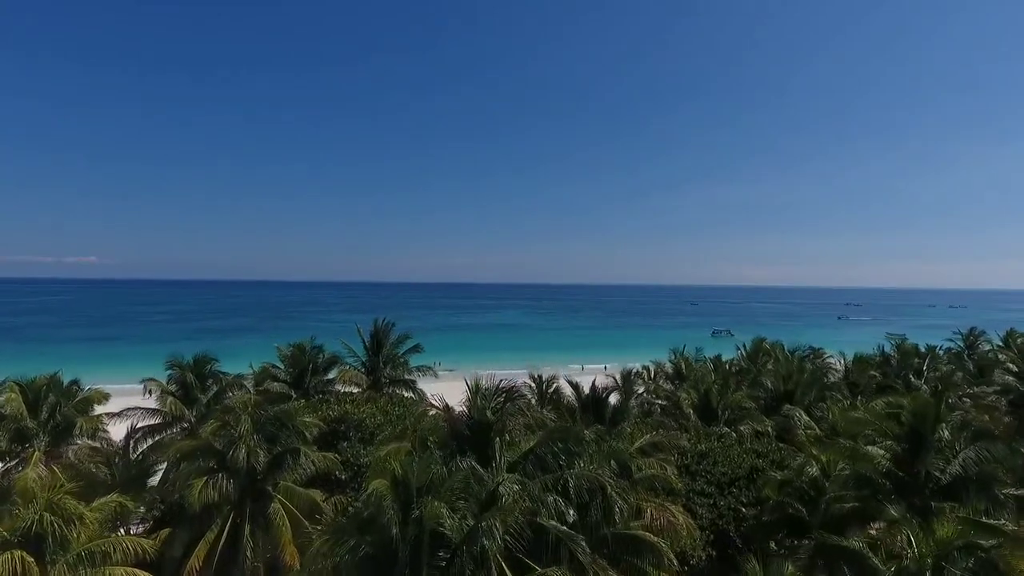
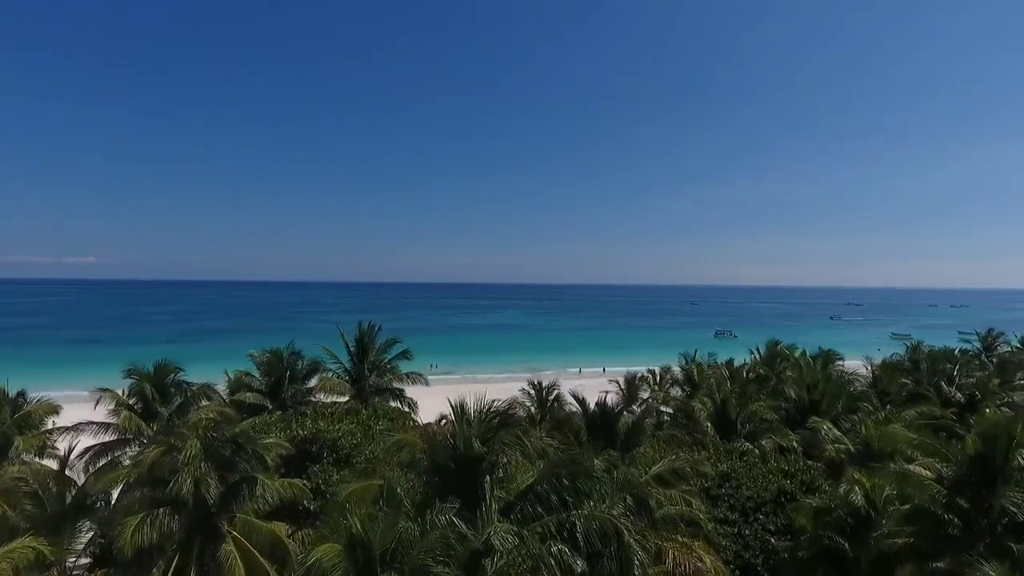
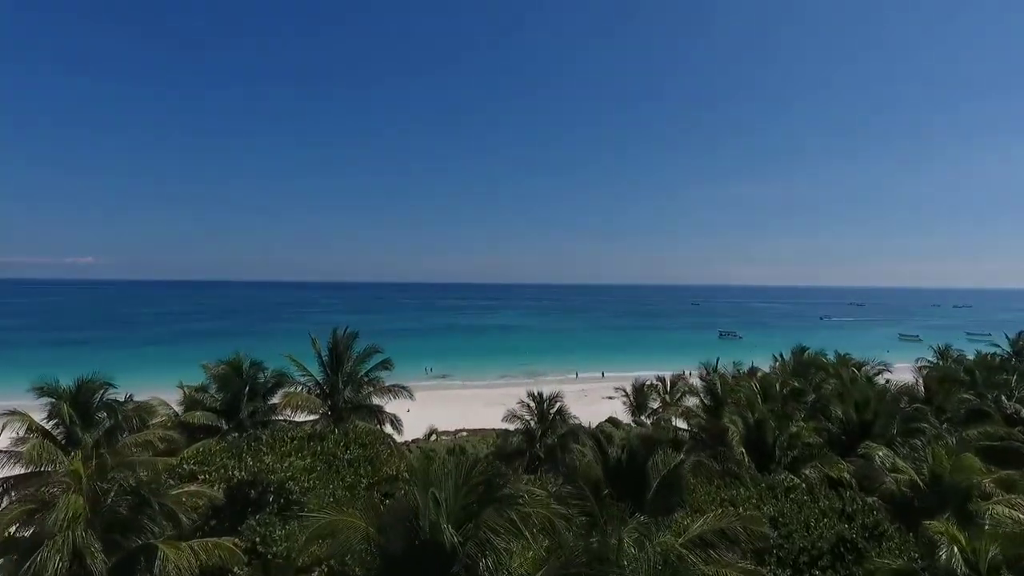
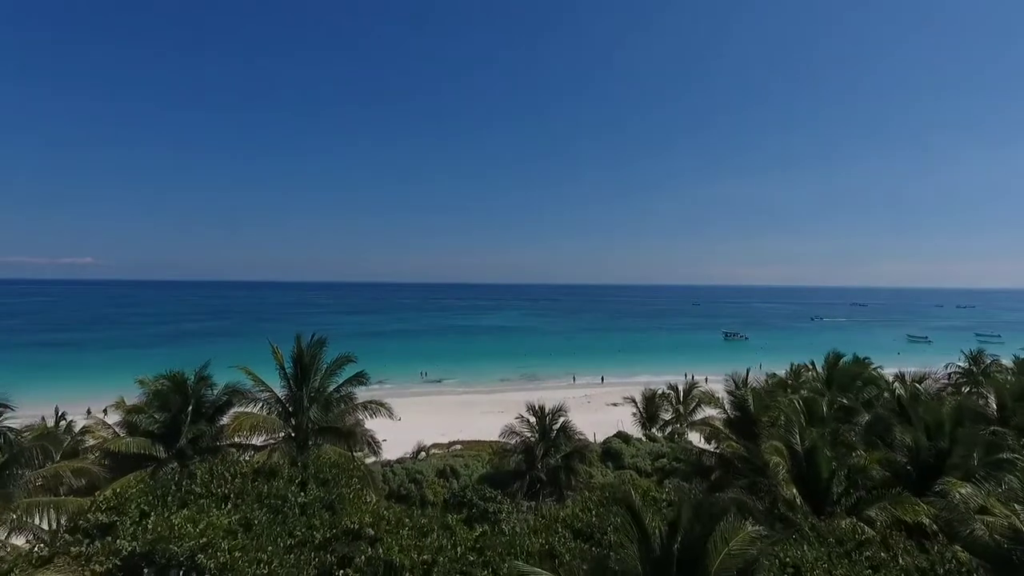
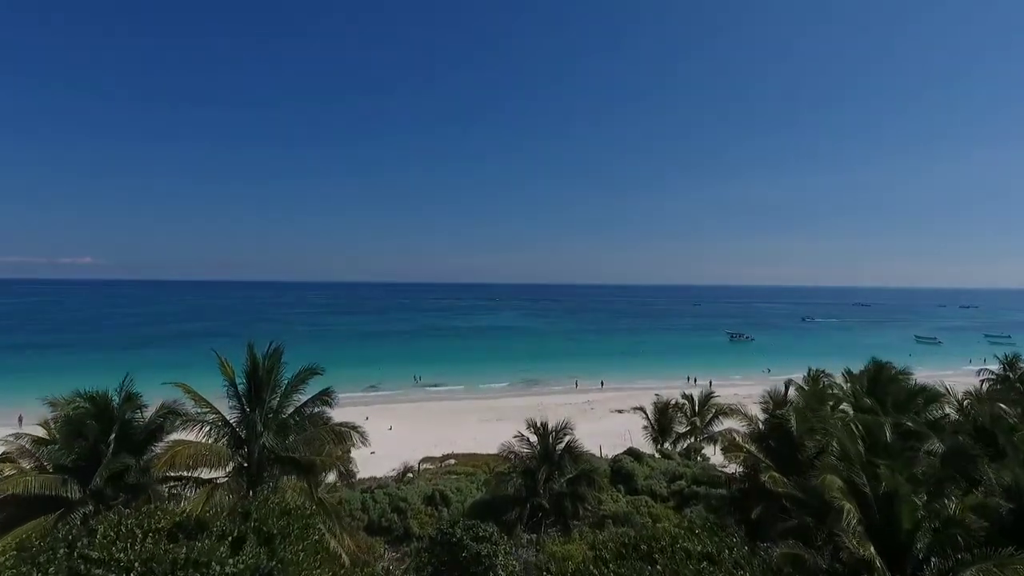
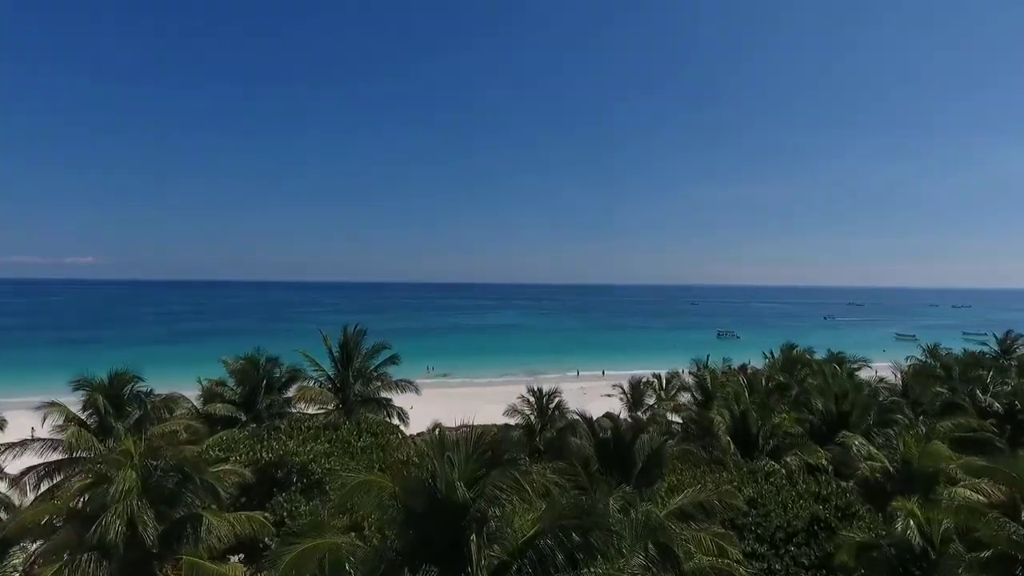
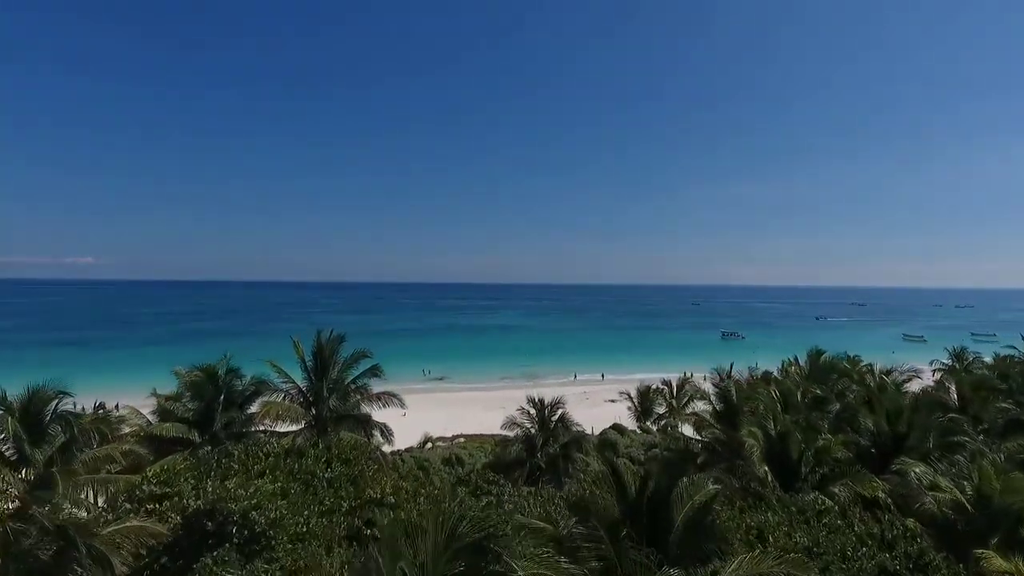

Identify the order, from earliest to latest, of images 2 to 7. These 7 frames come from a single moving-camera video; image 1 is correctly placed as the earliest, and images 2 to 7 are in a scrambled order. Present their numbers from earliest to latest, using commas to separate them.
2, 6, 3, 7, 4, 5
